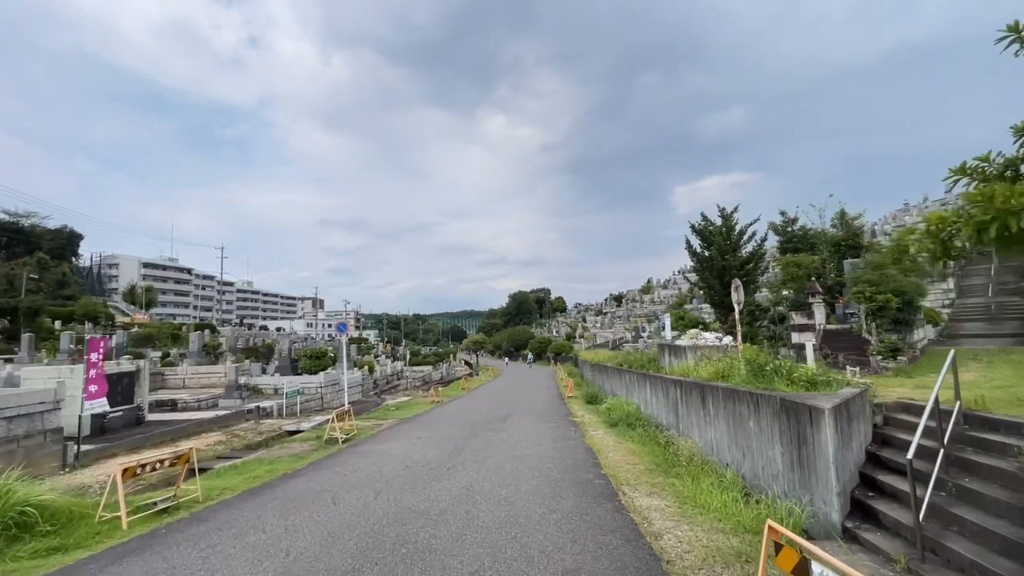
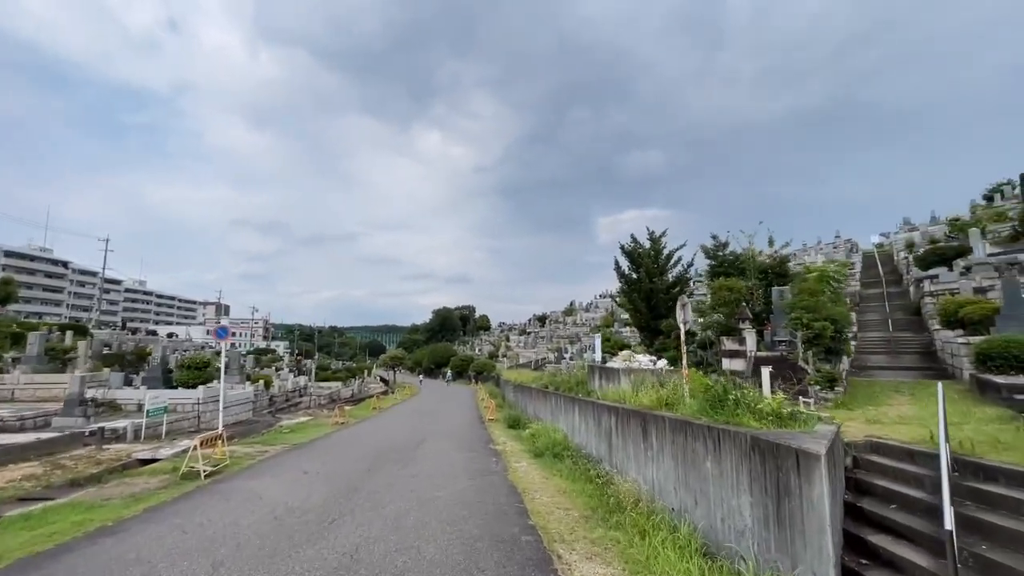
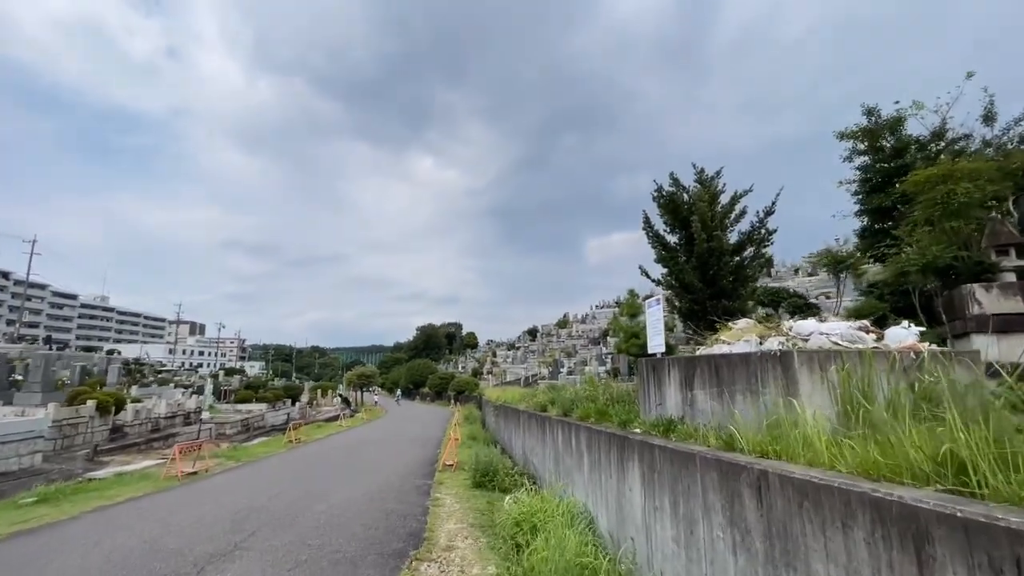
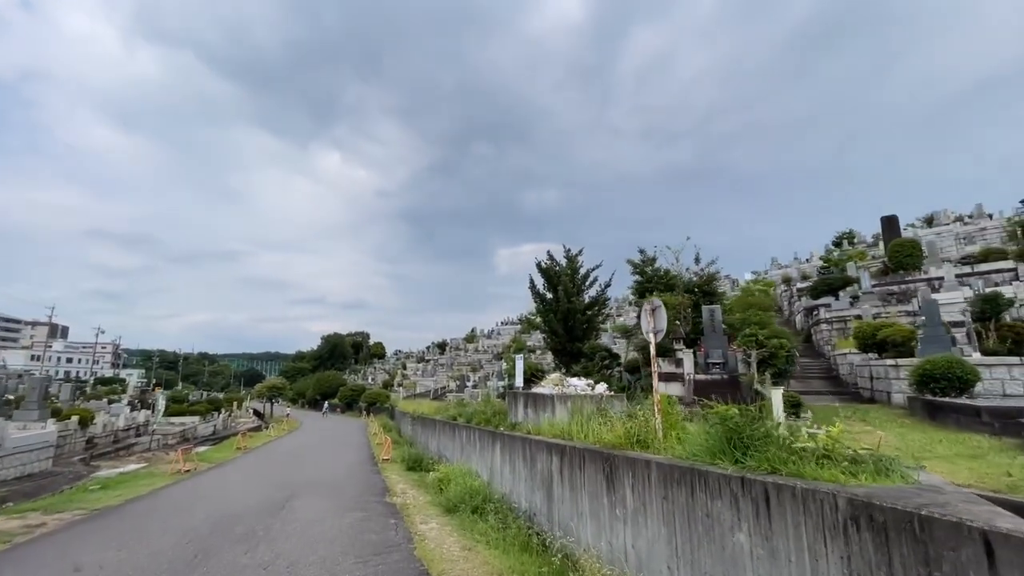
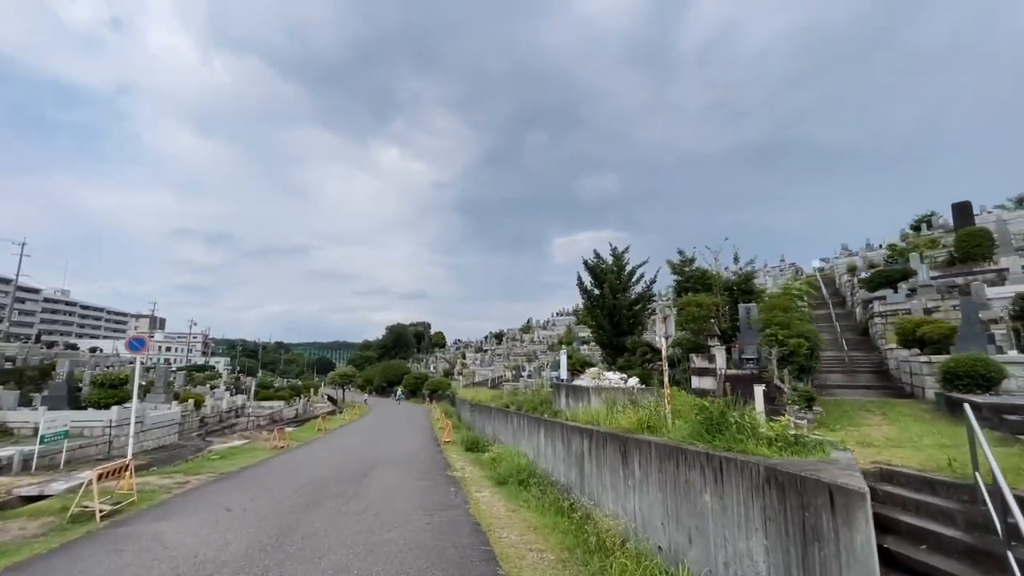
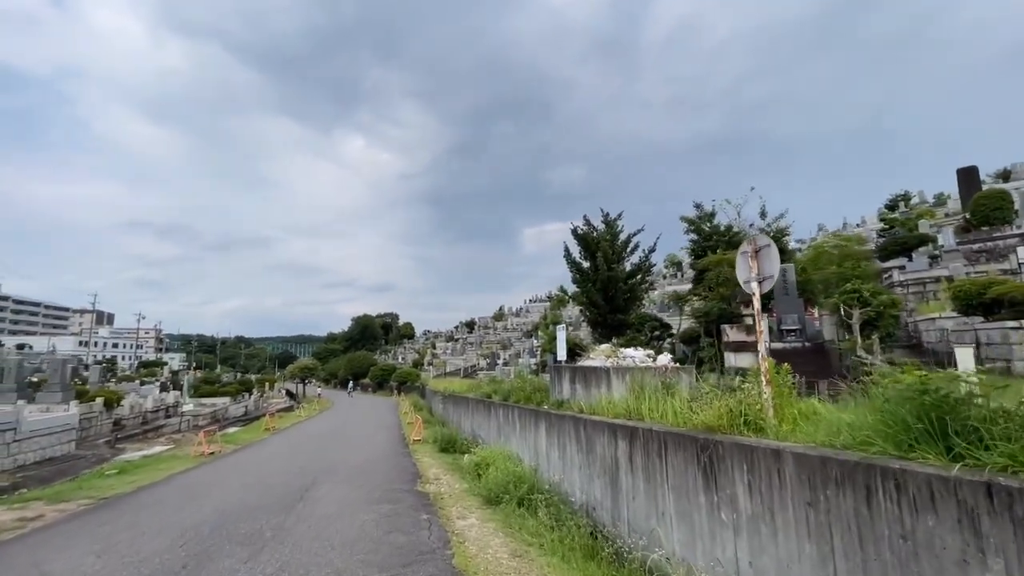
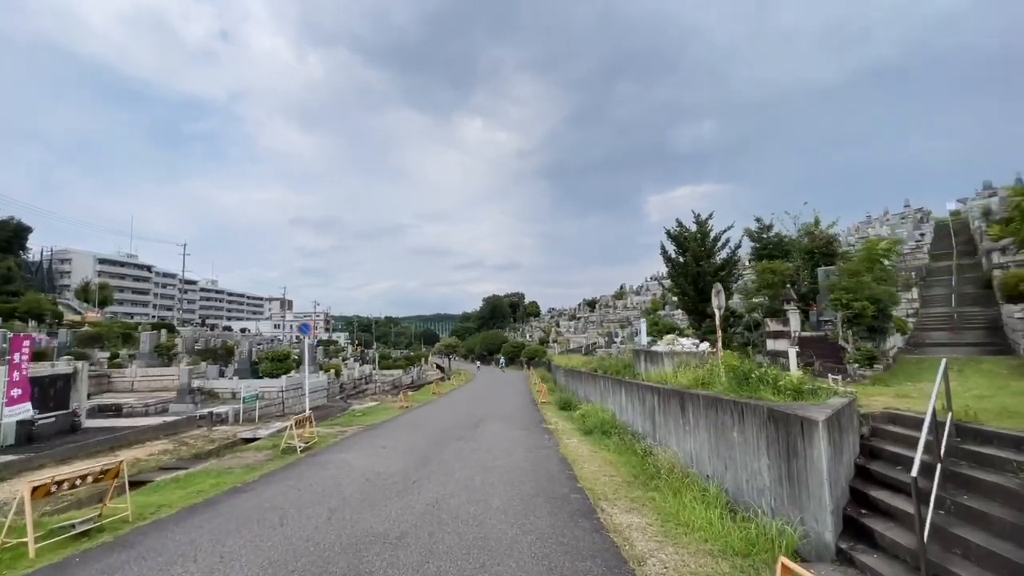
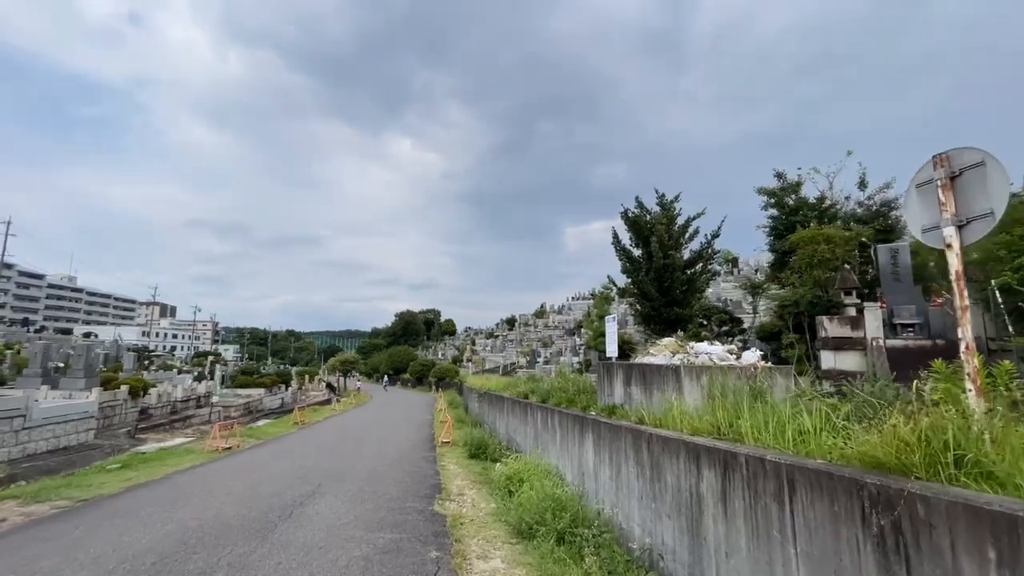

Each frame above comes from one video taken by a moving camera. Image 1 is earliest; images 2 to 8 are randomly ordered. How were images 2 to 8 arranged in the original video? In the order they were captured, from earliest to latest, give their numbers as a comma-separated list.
7, 2, 5, 4, 6, 8, 3
